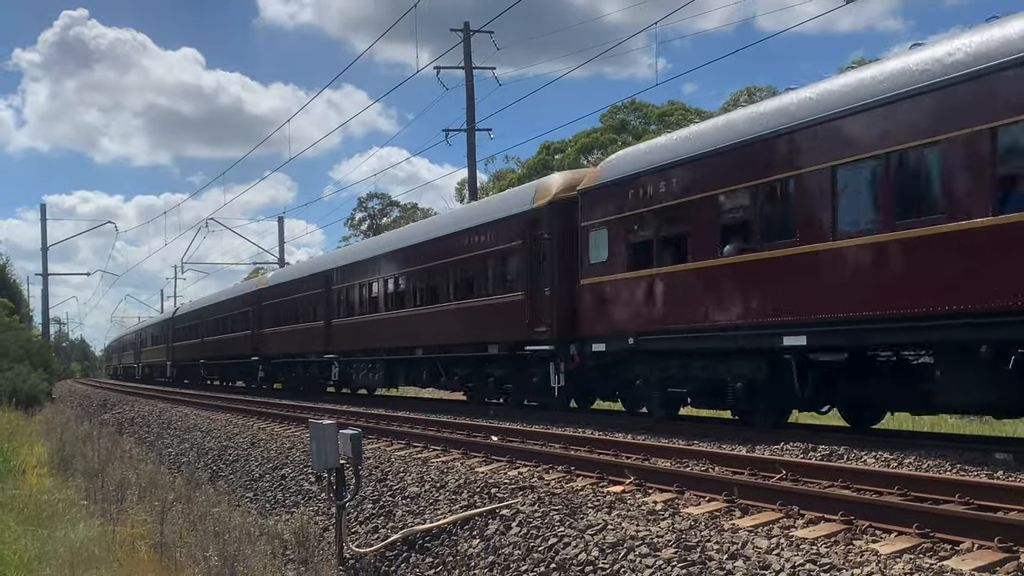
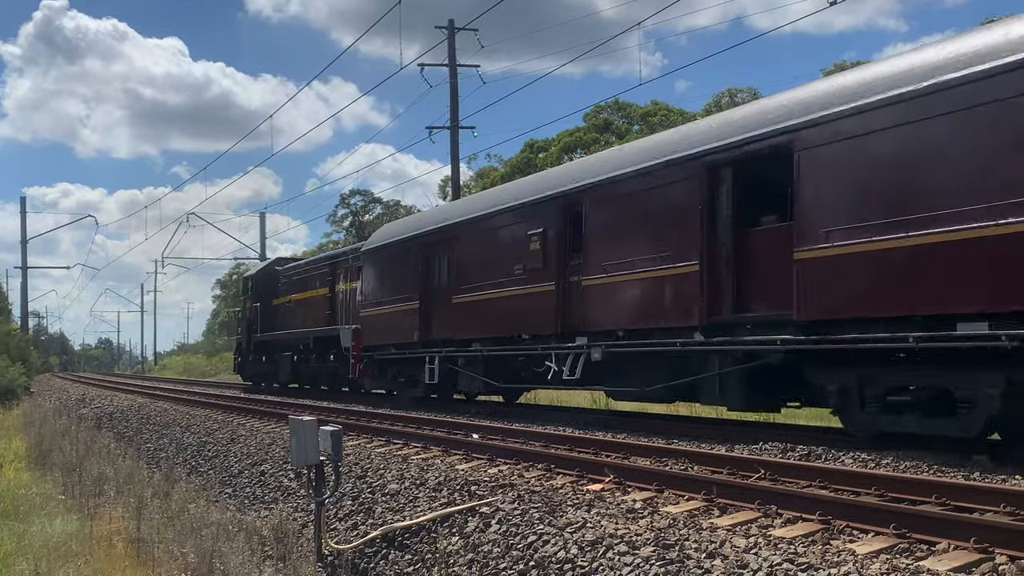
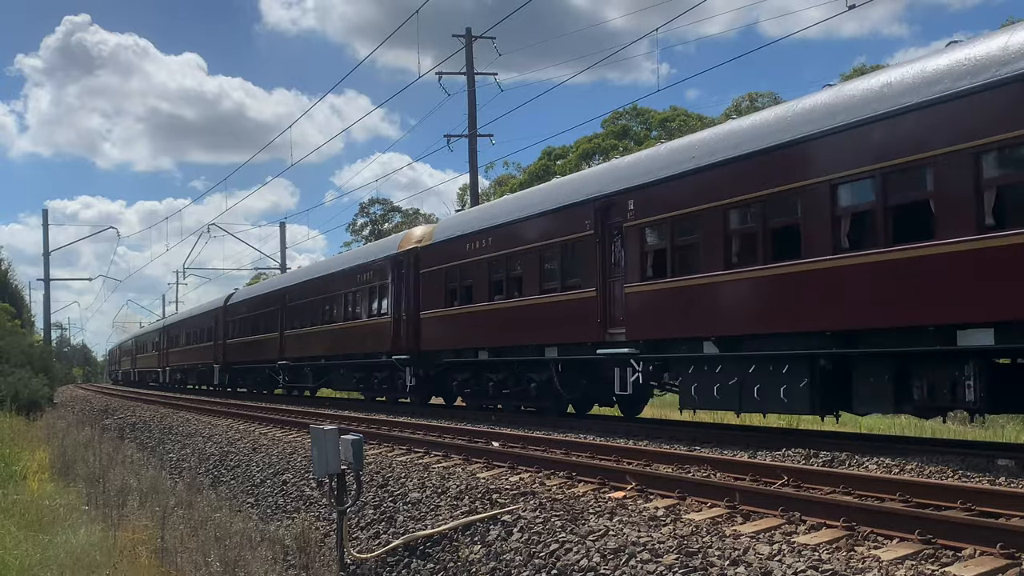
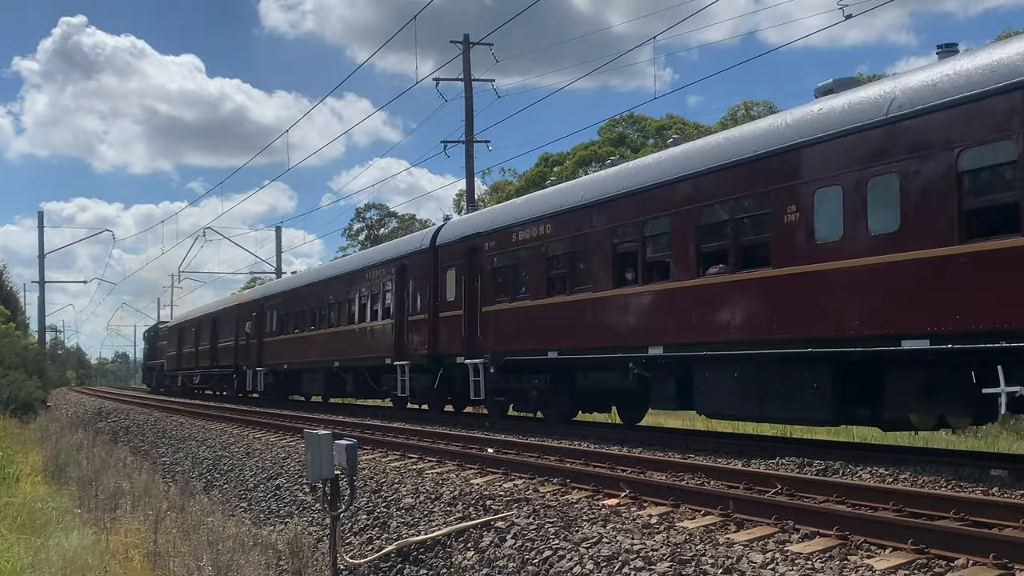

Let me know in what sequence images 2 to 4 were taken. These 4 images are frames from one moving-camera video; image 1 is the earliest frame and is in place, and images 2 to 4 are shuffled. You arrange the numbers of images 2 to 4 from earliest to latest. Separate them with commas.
3, 4, 2
